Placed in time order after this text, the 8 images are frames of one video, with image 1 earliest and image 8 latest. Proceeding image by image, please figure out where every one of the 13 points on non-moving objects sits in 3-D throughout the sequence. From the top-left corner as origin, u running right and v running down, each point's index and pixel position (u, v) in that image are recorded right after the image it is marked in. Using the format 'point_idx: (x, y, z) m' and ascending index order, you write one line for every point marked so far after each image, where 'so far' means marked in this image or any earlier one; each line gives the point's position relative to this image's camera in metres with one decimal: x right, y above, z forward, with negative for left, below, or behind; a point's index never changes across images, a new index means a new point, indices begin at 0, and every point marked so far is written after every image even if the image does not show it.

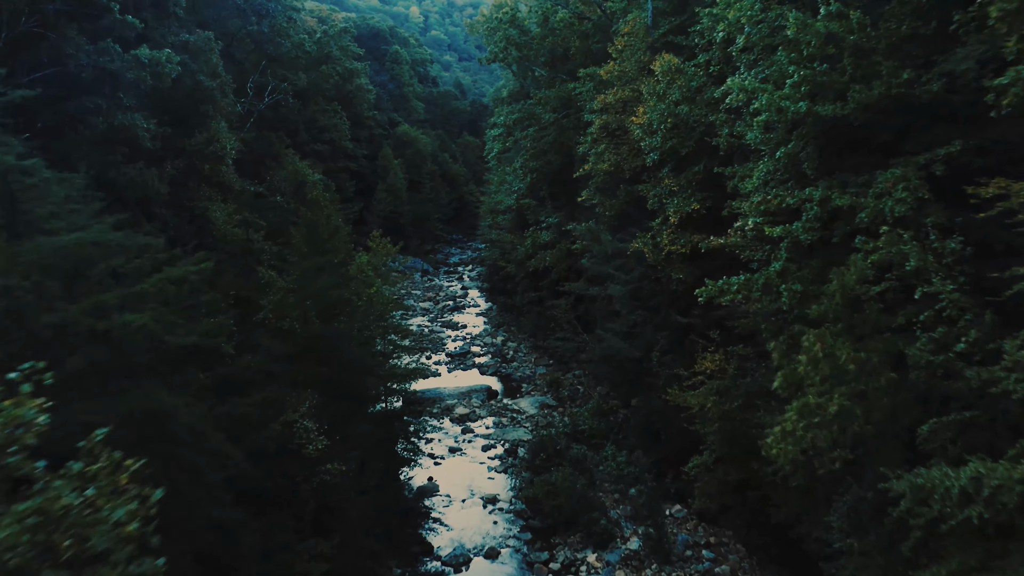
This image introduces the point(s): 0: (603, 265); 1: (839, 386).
0: (+1.6, +0.4, +17.8) m
1: (+2.7, -0.8, +8.3) m
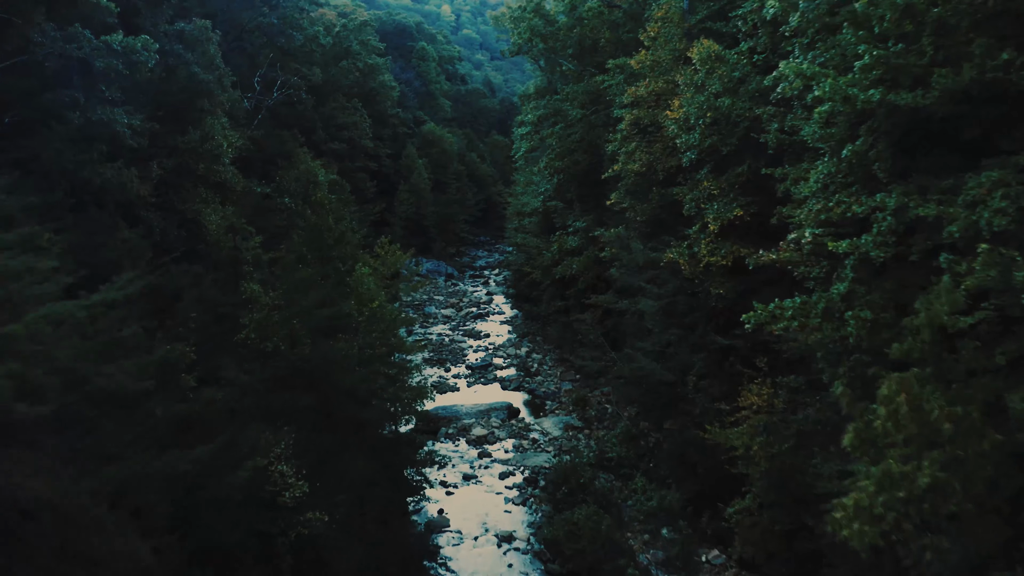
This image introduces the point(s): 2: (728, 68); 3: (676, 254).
0: (+2.0, +0.2, +16.1) m
1: (+2.7, -1.1, +6.5) m
2: (+2.8, +2.8, +12.7) m
3: (+2.3, +0.5, +13.8) m
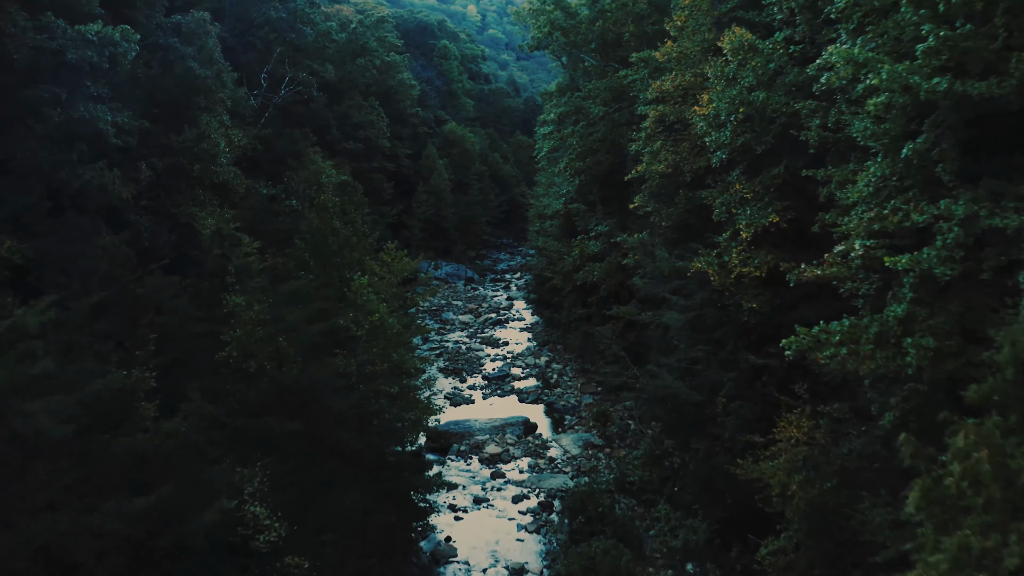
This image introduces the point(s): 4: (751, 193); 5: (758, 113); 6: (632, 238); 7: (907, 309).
0: (+2.2, 0.0, +14.8) m
1: (+2.7, -1.2, +5.2) m
2: (+2.9, +2.7, +11.5) m
3: (+2.4, +0.3, +12.5) m
4: (+2.8, +1.1, +11.6) m
5: (+2.9, +2.1, +11.6) m
6: (+2.0, +0.8, +16.6) m
7: (+2.9, -0.2, +7.2) m
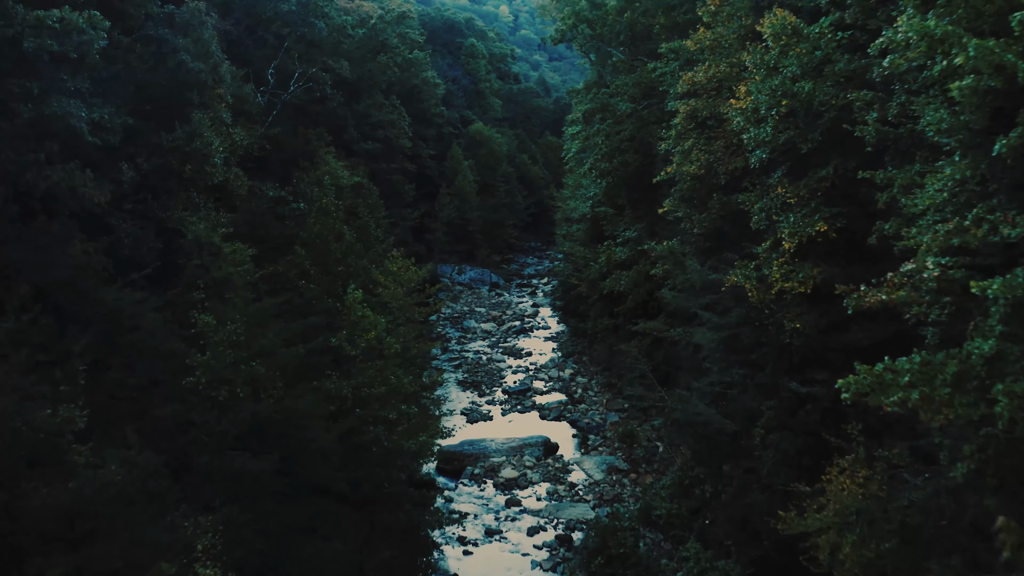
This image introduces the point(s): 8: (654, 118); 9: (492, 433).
0: (+2.4, -0.2, +13.4) m
1: (+2.5, -1.4, +3.8) m
2: (+3.0, +2.5, +10.0) m
3: (+2.5, +0.1, +11.1) m
4: (+2.9, +0.9, +10.1) m
5: (+3.0, +1.9, +10.2) m
6: (+2.3, +0.6, +15.1) m
7: (+2.8, -0.3, +5.8) m
8: (+2.7, +3.3, +19.0) m
9: (-0.4, -2.8, +19.2) m
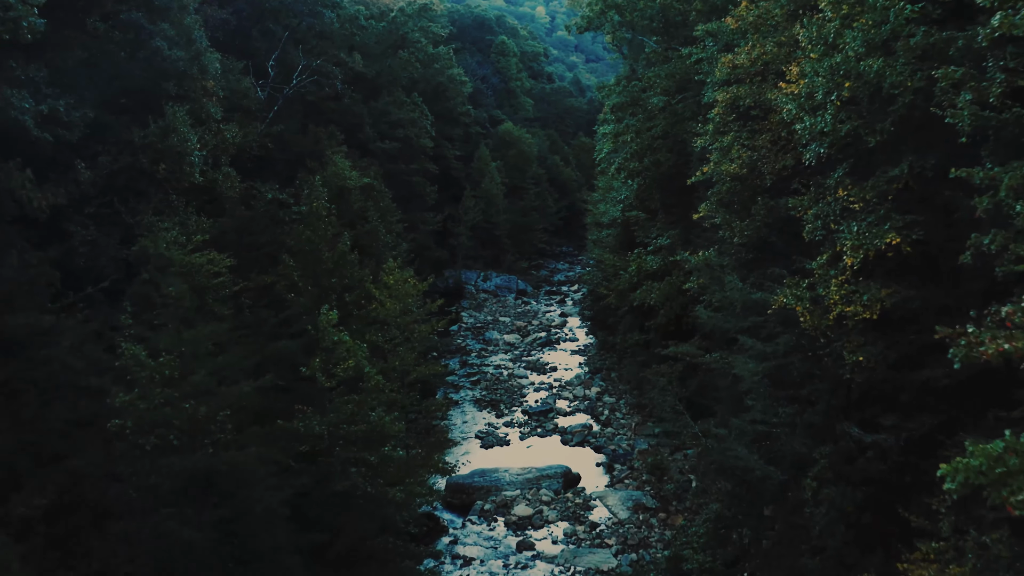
0: (+2.5, -0.4, +11.5) m
1: (+2.3, -1.6, +1.8) m
2: (+3.0, +2.2, +8.1) m
3: (+2.6, -0.1, +9.2) m
4: (+2.9, +0.7, +8.2) m
5: (+3.0, +1.6, +8.2) m
6: (+2.4, +0.4, +13.2) m
7: (+2.6, -0.5, +3.8) m
8: (+3.0, +3.0, +17.1) m
9: (-0.1, -3.0, +17.3) m
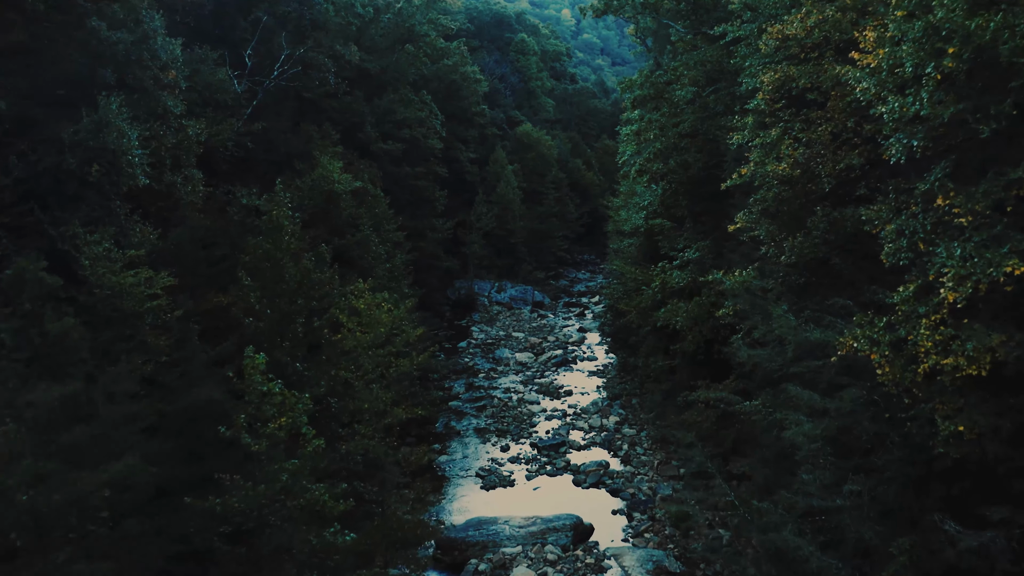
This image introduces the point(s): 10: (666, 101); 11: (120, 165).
0: (+2.4, -0.7, +9.2) m
1: (+1.9, -1.8, -0.5) m
2: (+2.8, +2.0, +5.8) m
3: (+2.4, -0.4, +6.9) m
4: (+2.7, +0.4, +5.9) m
5: (+2.8, +1.4, +5.9) m
6: (+2.4, +0.1, +10.9) m
7: (+2.3, -0.8, +1.5) m
8: (+3.1, +2.7, +14.8) m
9: (0.0, -3.3, +15.1) m
10: (+2.7, +3.2, +16.9) m
11: (-4.6, +1.4, +11.7) m
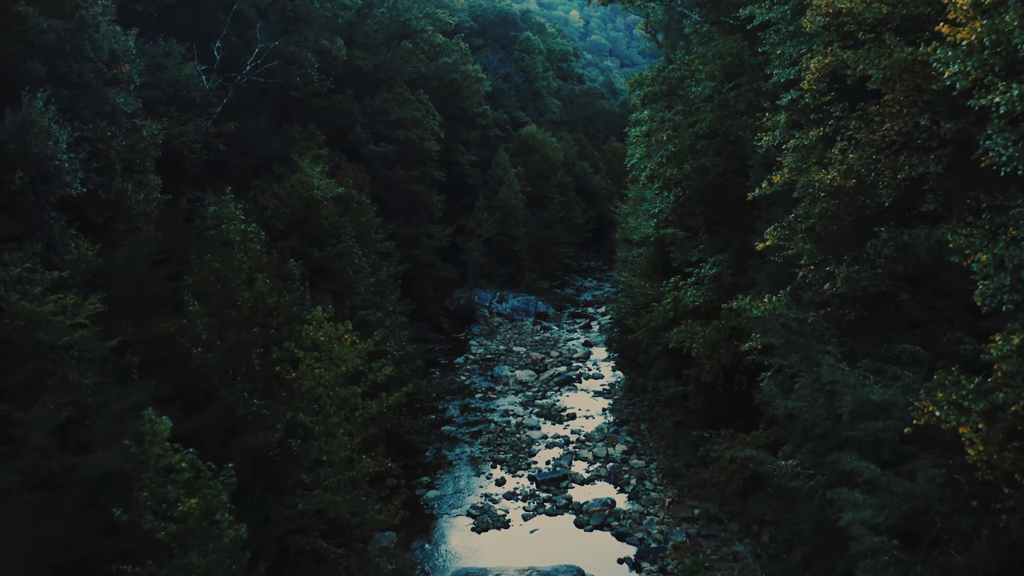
0: (+2.3, -0.9, +7.5) m
1: (+1.7, -2.1, -2.1) m
2: (+2.7, +1.7, +4.1) m
3: (+2.3, -0.6, +5.2) m
4: (+2.5, +0.2, +4.2) m
5: (+2.7, +1.1, +4.3) m
6: (+2.3, -0.2, +9.3) m
7: (+2.1, -1.0, -0.1) m
8: (+3.0, +2.4, +13.1) m
9: (-0.1, -3.6, +13.4) m
10: (+2.6, +2.9, +15.2) m
11: (-4.7, +1.2, +10.1) m
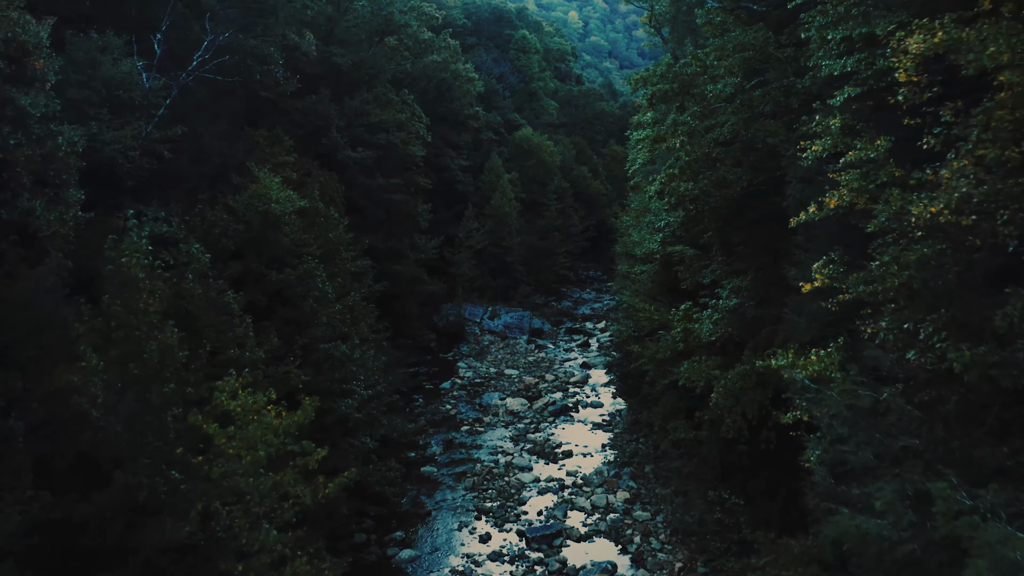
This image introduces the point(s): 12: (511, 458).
0: (+2.1, -1.3, +5.5) m
1: (+1.5, -2.4, -4.2) m
2: (+2.5, +1.3, +2.1) m
3: (+2.1, -1.0, +3.1) m
4: (+2.4, -0.2, +2.2) m
5: (+2.5, +0.7, +2.2) m
6: (+2.1, -0.6, +7.2) m
7: (+2.0, -1.4, -2.2) m
8: (+2.9, +2.1, +11.1) m
9: (-0.3, -4.0, +11.4) m
10: (+2.4, +2.5, +13.2) m
11: (-4.9, +0.8, +8.0) m
12: (0.0, -3.0, +17.4) m
